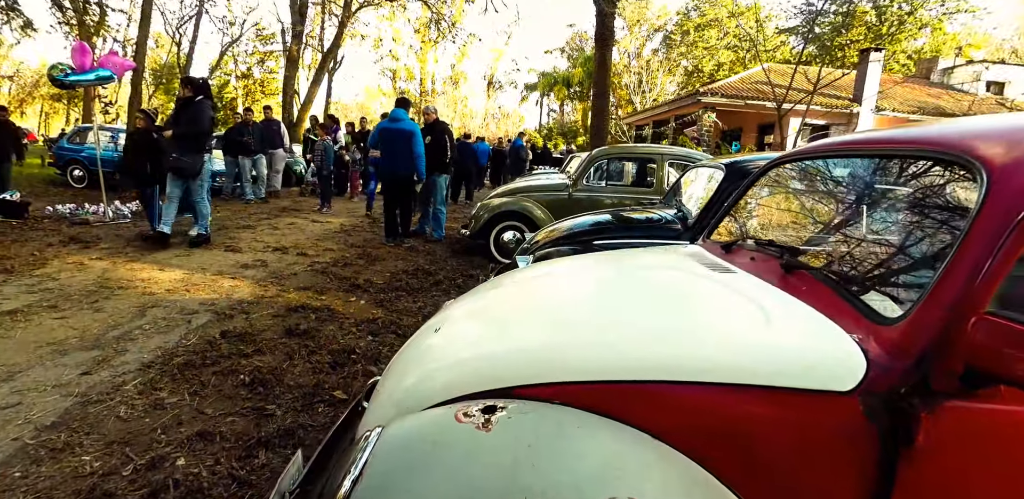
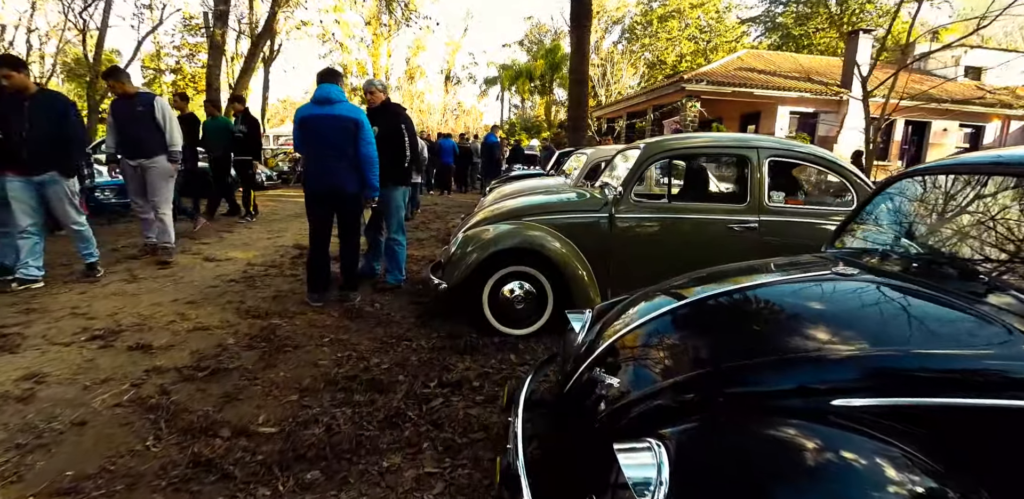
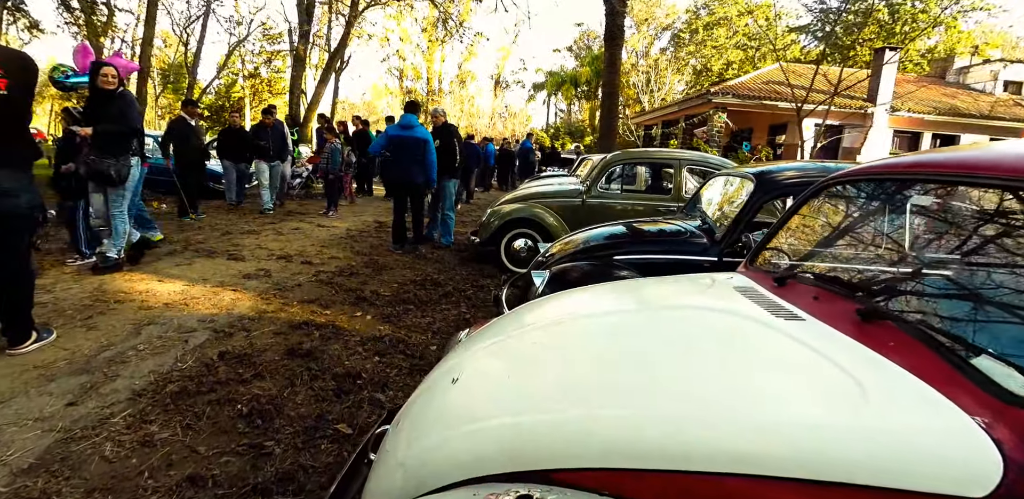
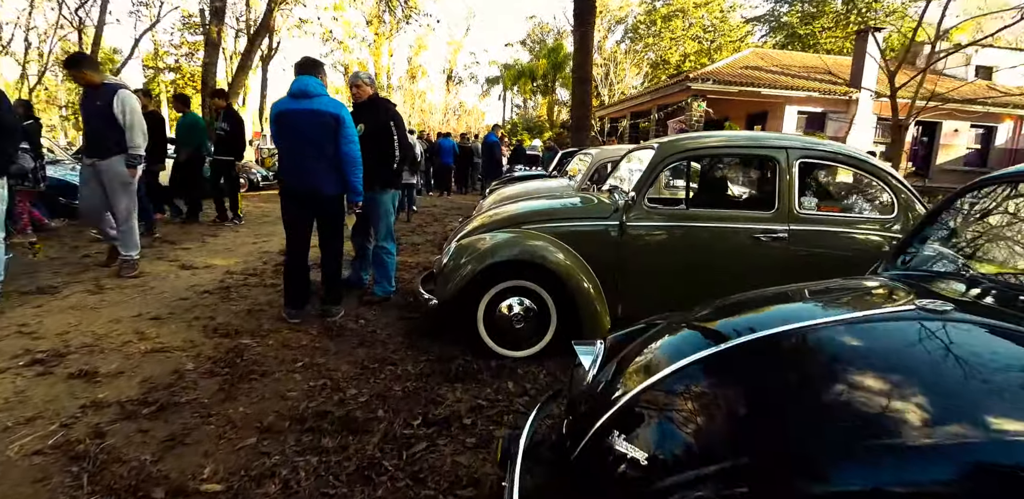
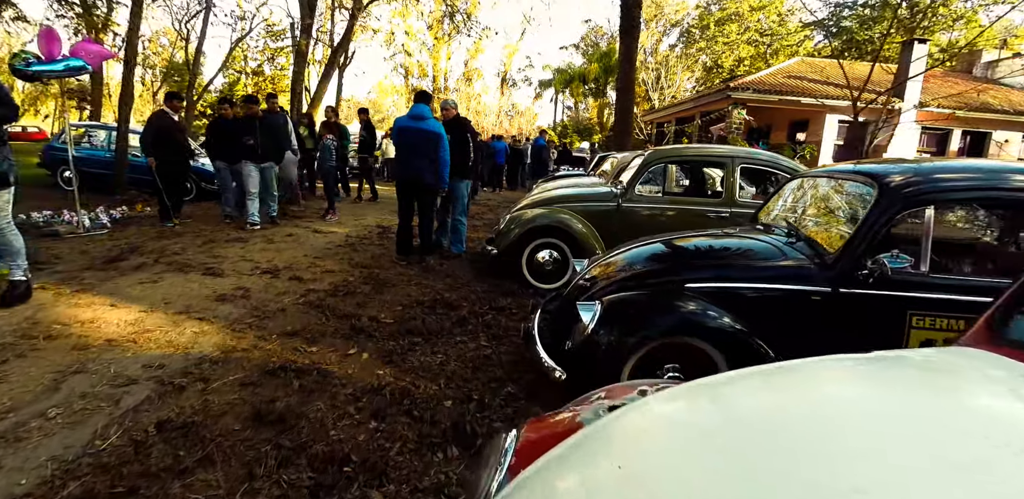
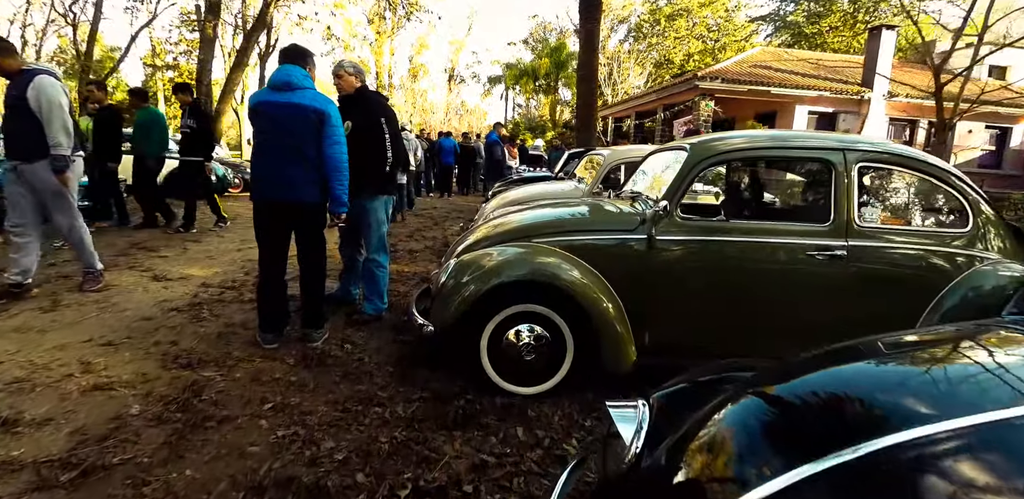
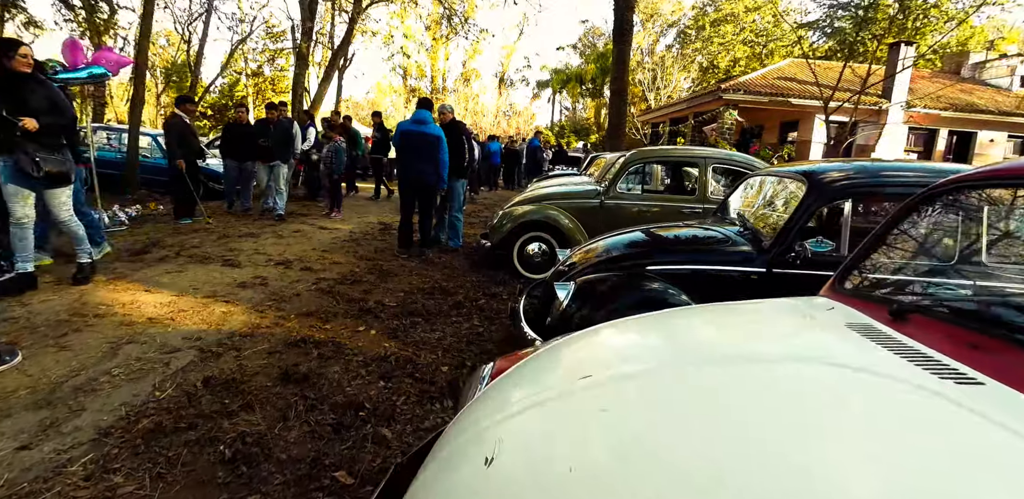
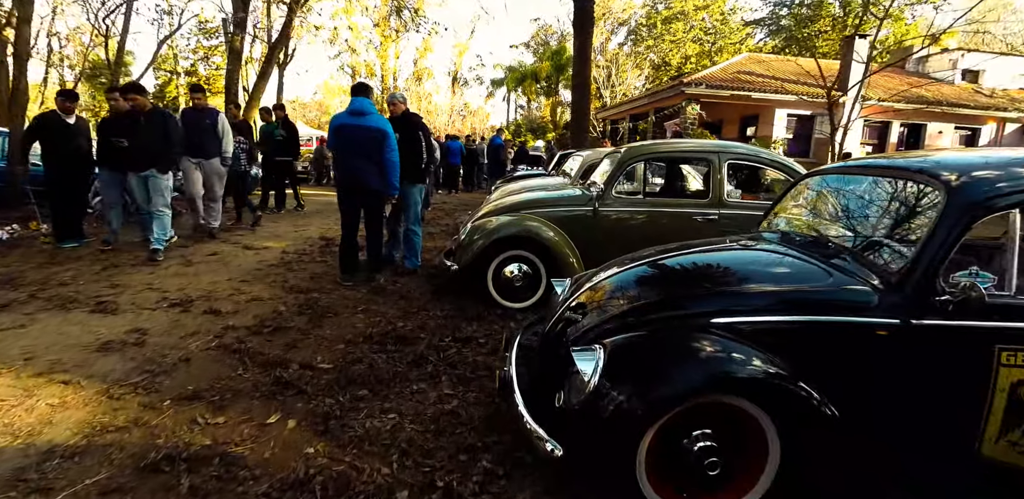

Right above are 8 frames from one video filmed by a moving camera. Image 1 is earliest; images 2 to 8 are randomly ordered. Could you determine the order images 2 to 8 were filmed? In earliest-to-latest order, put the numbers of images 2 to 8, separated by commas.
3, 7, 5, 8, 2, 4, 6
